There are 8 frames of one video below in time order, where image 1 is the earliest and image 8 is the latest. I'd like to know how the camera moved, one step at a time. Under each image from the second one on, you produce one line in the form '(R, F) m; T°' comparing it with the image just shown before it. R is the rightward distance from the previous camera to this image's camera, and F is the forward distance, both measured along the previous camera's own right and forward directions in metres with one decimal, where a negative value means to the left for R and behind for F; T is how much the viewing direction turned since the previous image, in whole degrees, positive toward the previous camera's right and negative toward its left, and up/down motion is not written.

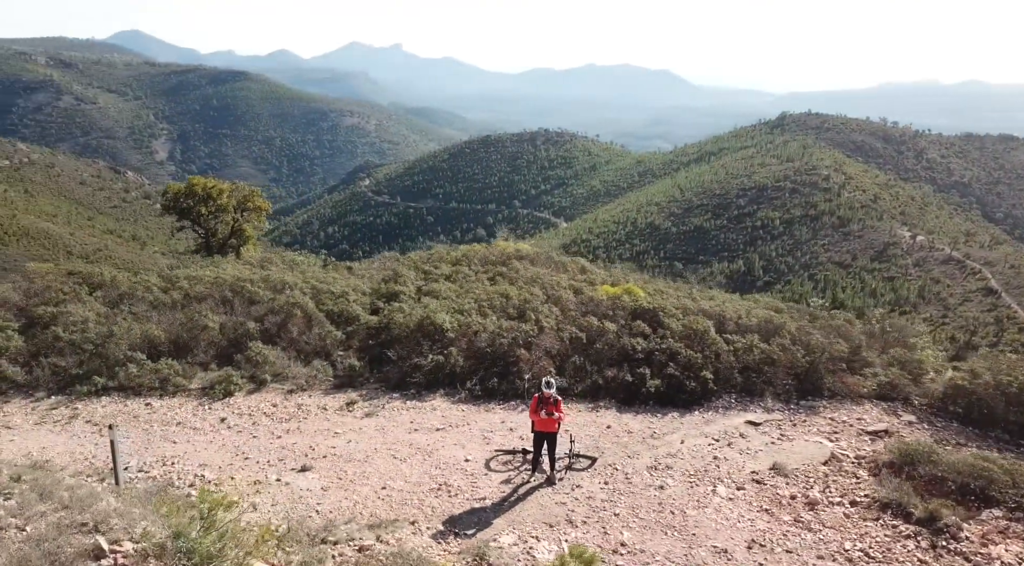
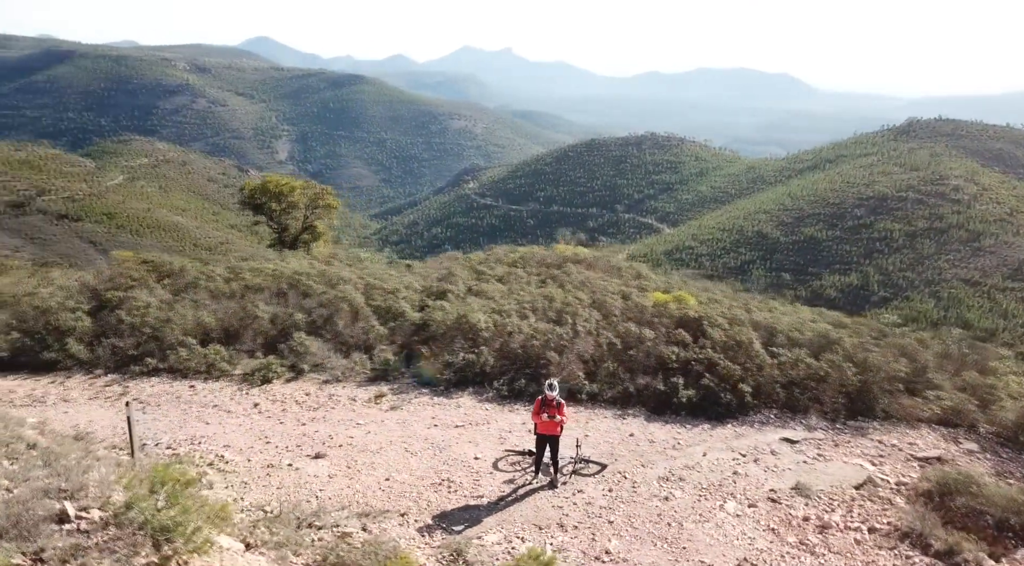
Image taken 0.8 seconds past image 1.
(+0.8, +0.1) m; -7°
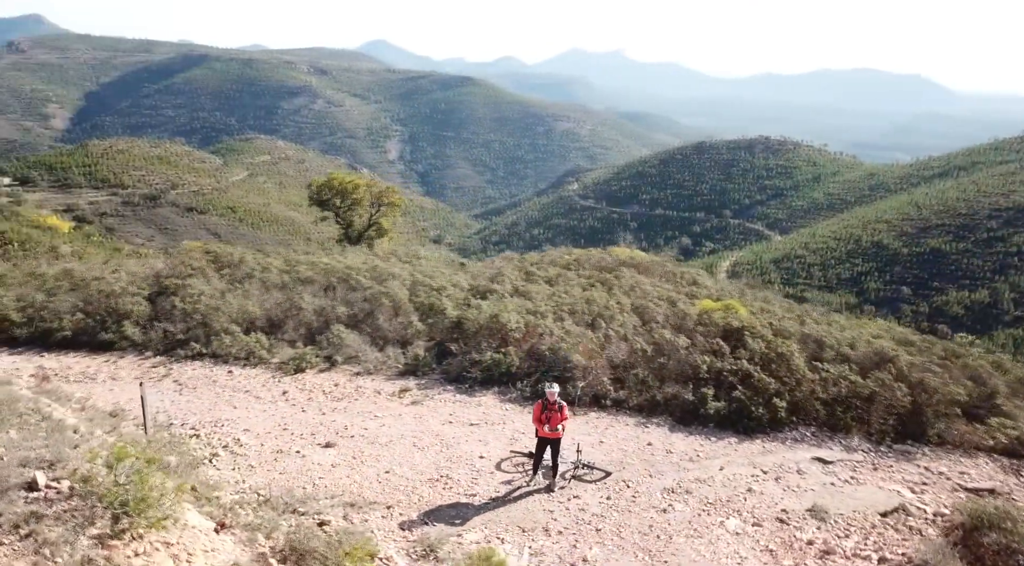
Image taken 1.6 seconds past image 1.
(+0.8, +0.1) m; -7°
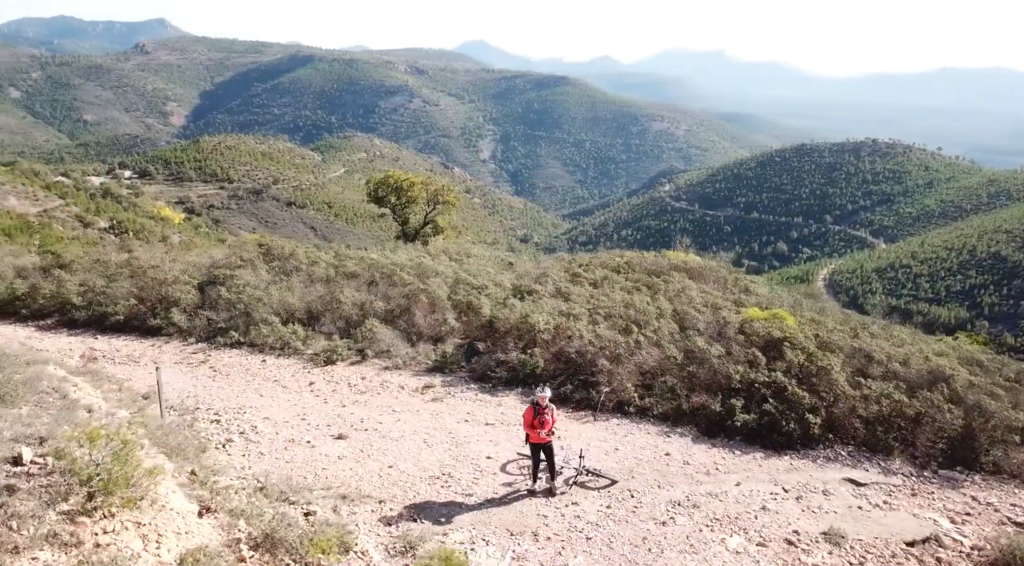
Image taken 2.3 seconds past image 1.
(+0.7, +0.1) m; -6°
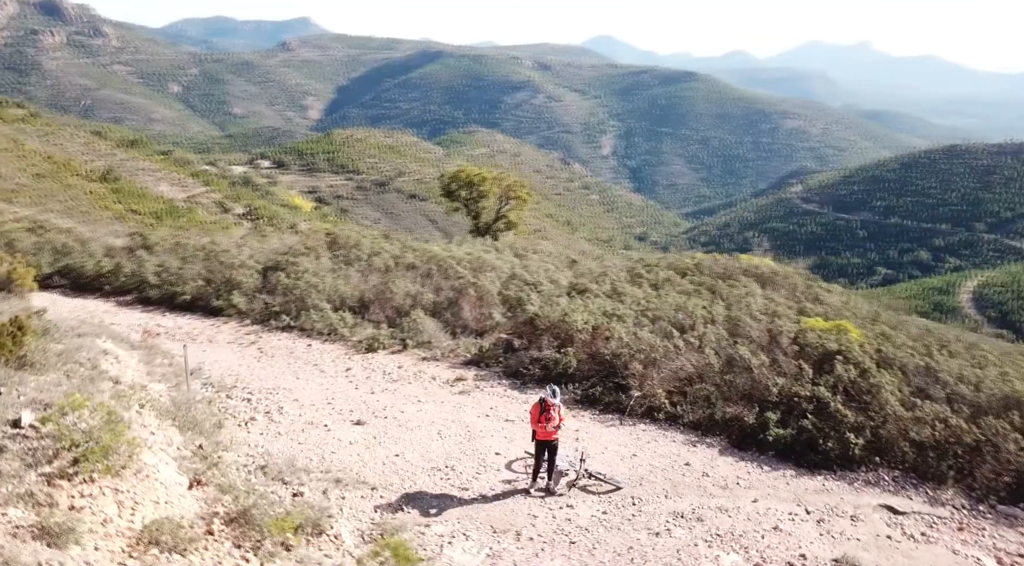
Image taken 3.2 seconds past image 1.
(+0.9, +0.1) m; -8°
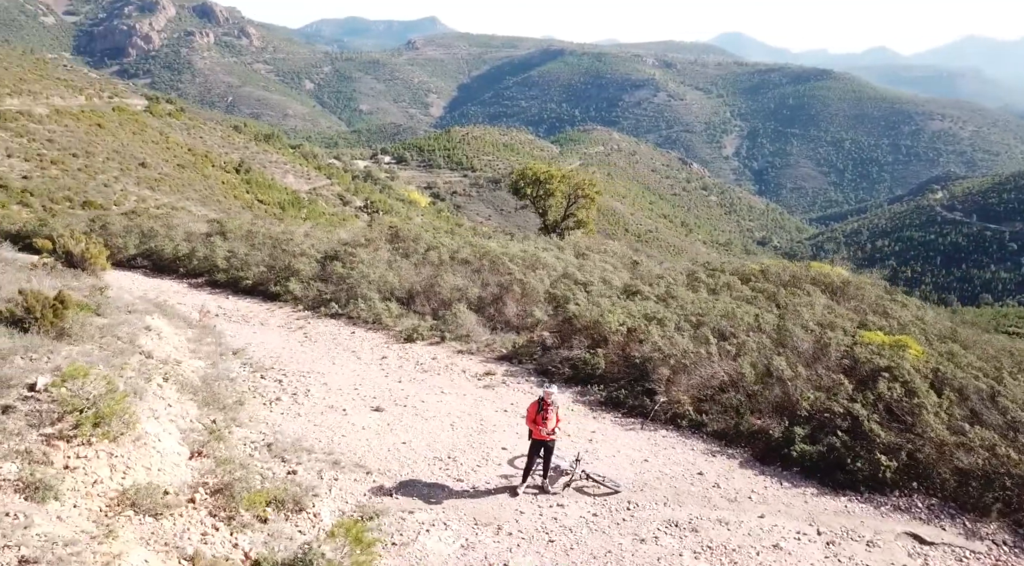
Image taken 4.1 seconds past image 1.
(+0.9, 0.0) m; -7°
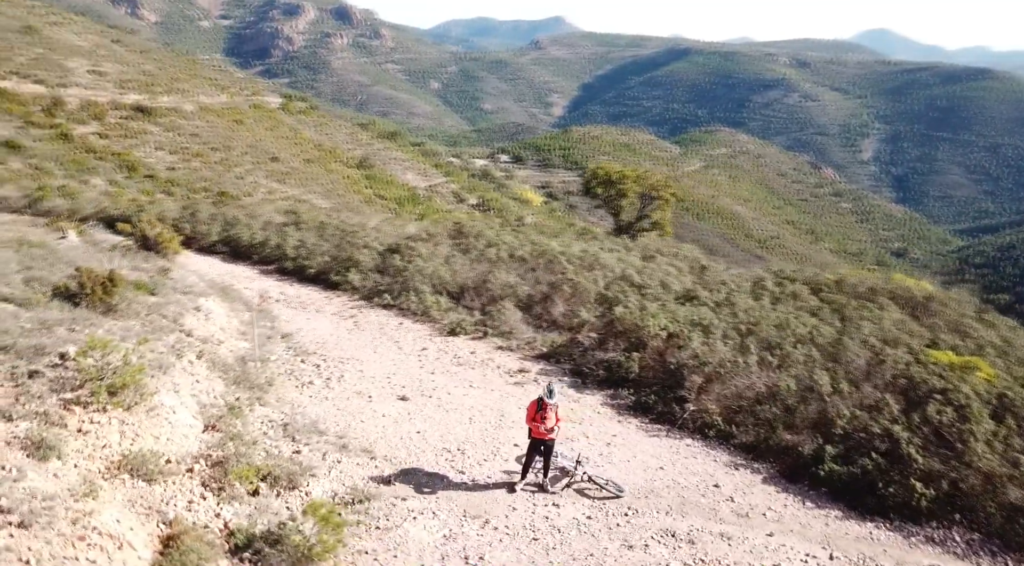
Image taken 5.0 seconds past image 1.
(+0.9, 0.0) m; -8°
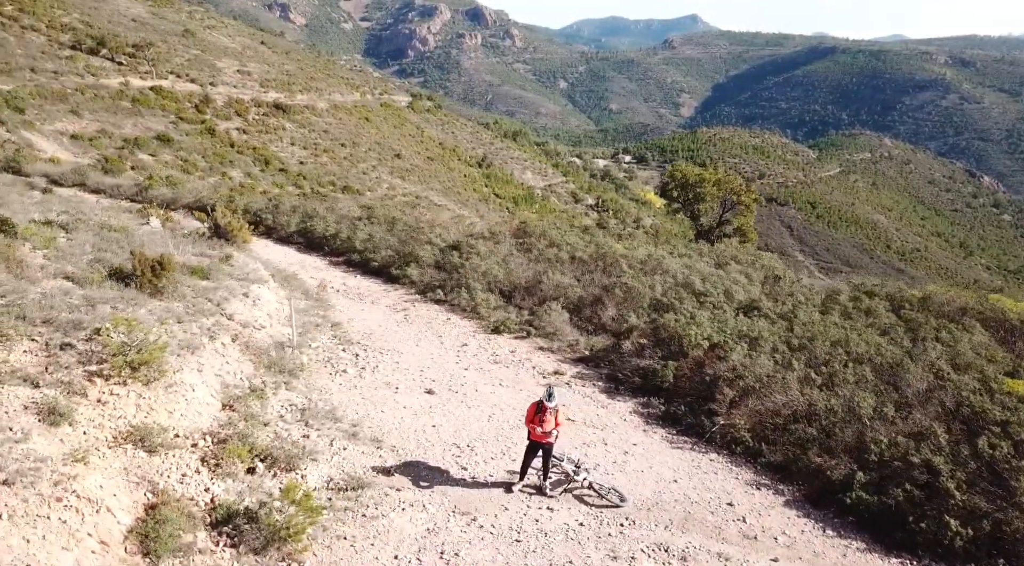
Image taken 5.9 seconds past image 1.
(+1.0, 0.0) m; -8°
